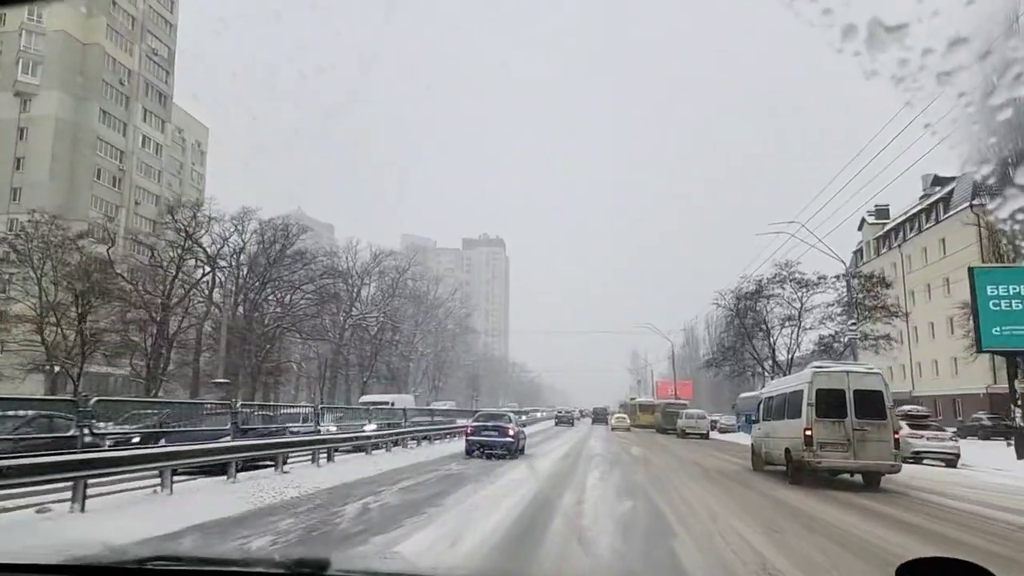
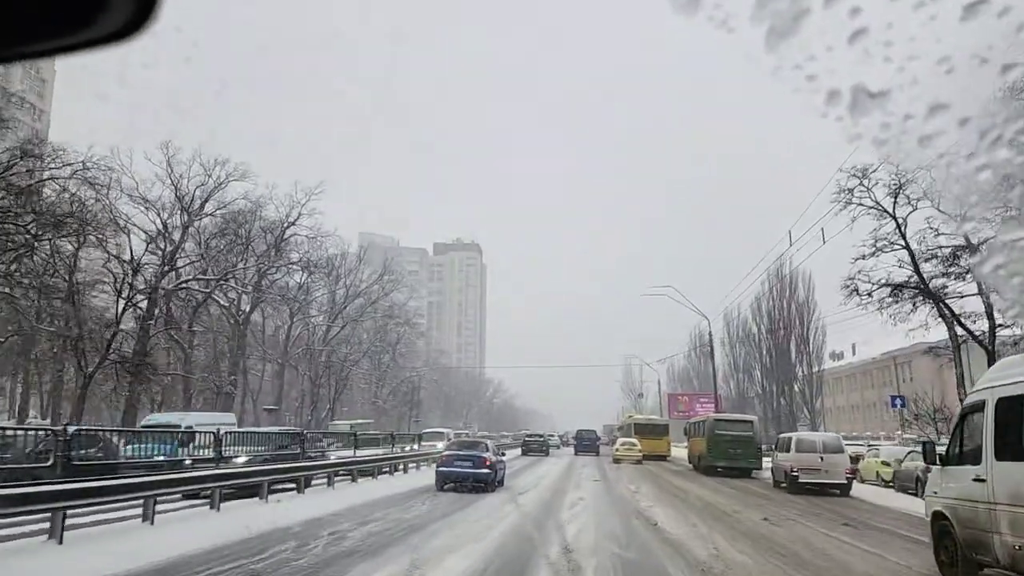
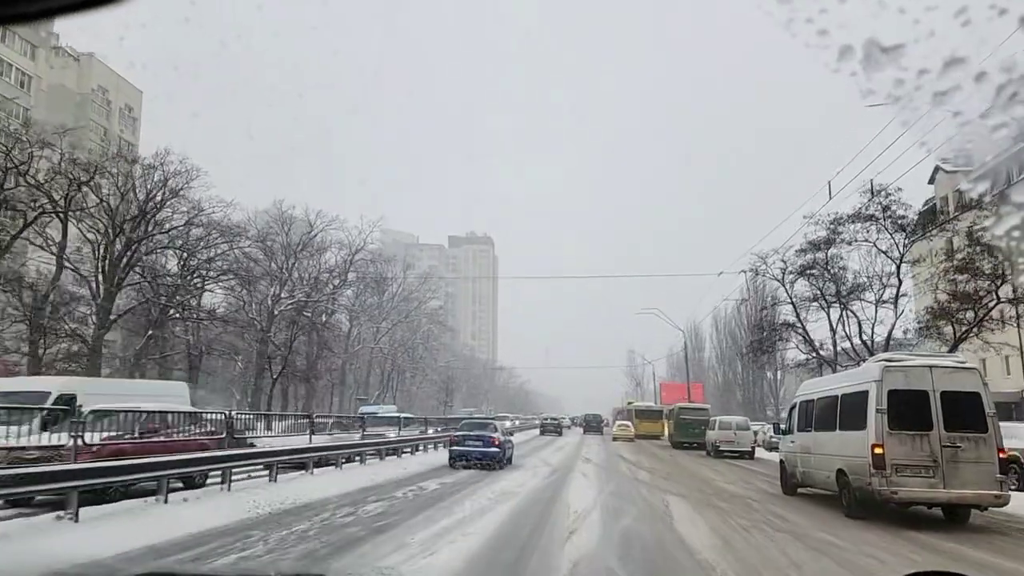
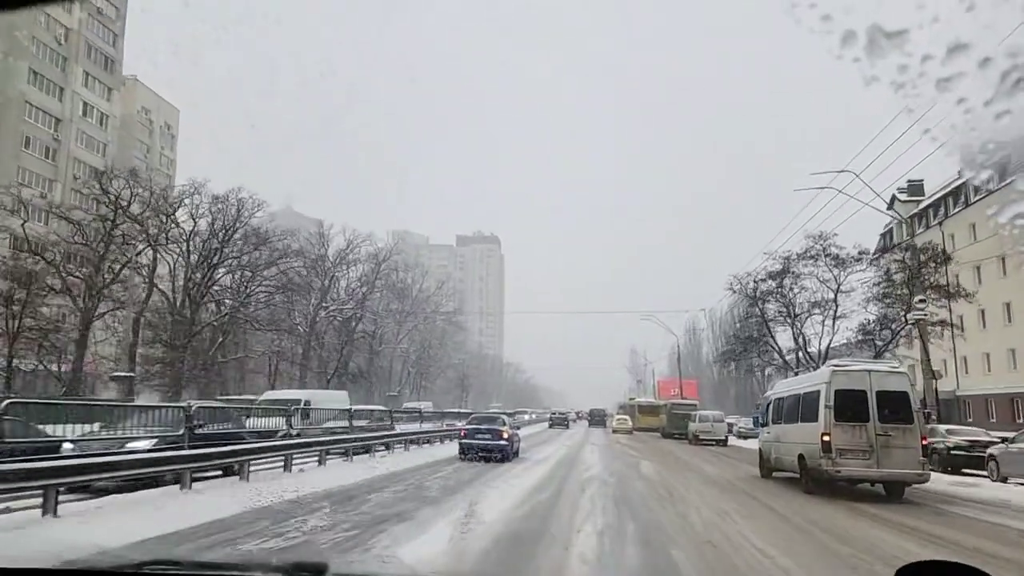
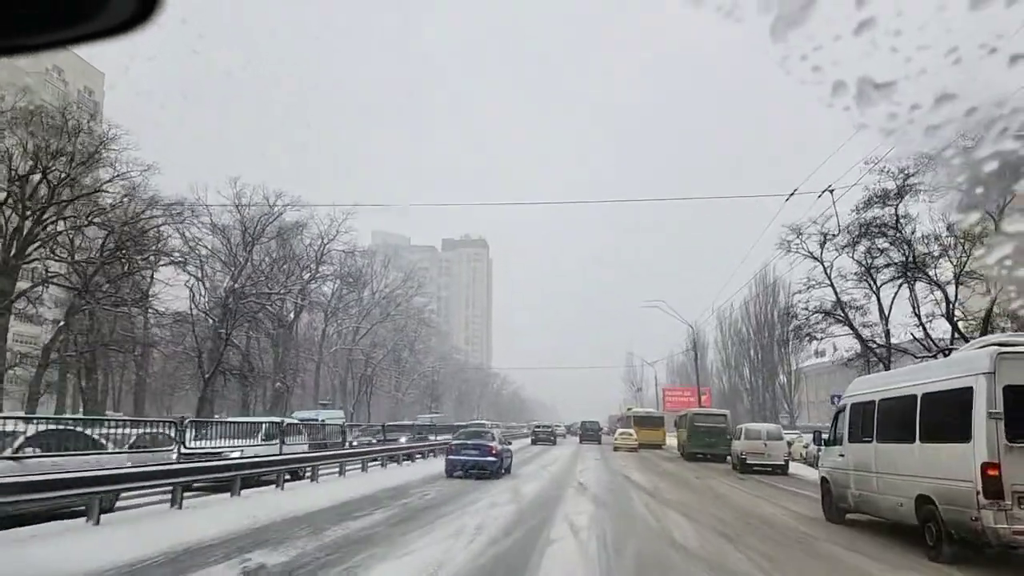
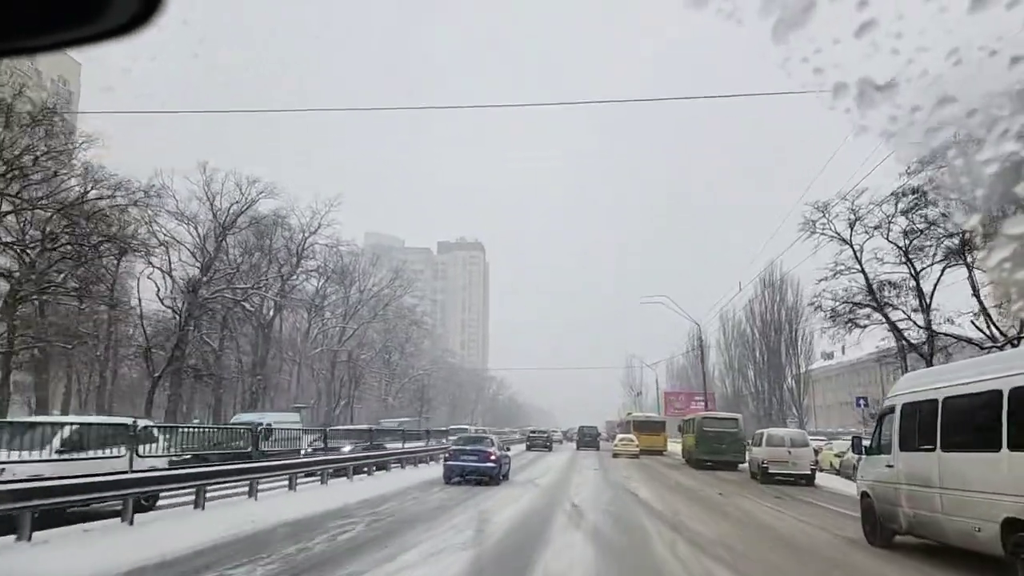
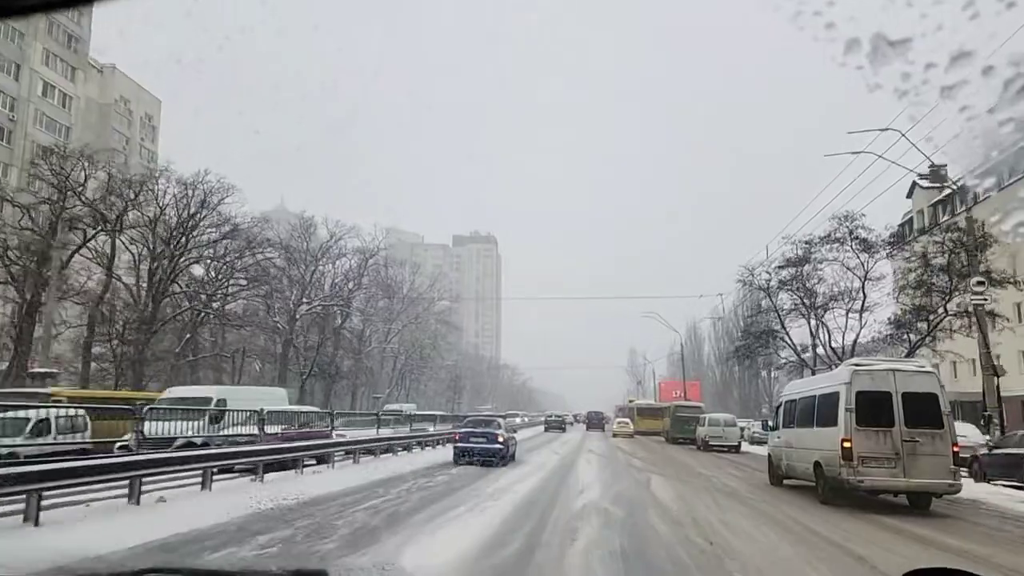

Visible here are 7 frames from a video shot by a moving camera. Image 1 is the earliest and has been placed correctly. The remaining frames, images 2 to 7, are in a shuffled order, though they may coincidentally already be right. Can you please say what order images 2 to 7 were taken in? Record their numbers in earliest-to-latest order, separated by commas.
4, 7, 3, 5, 6, 2
